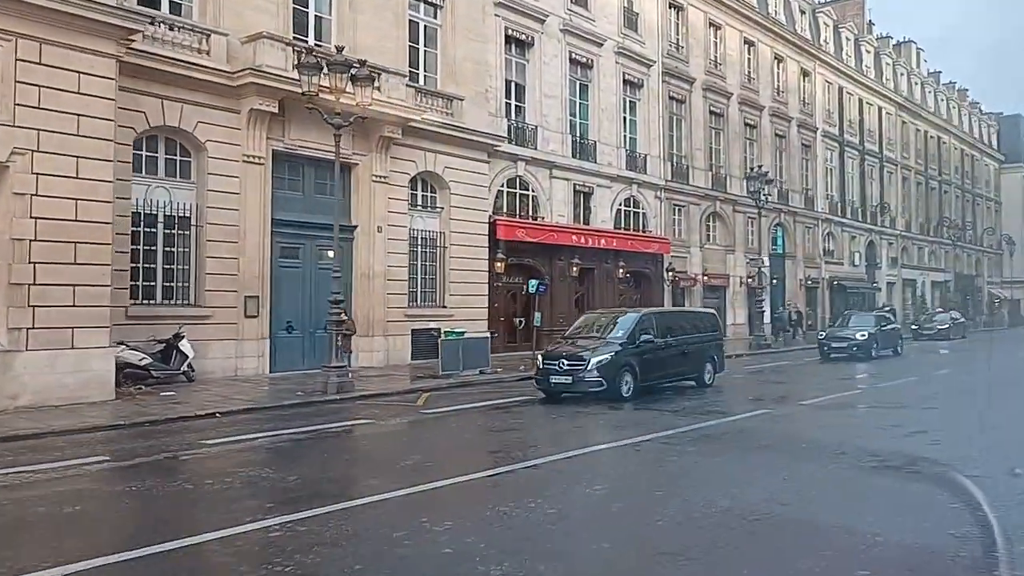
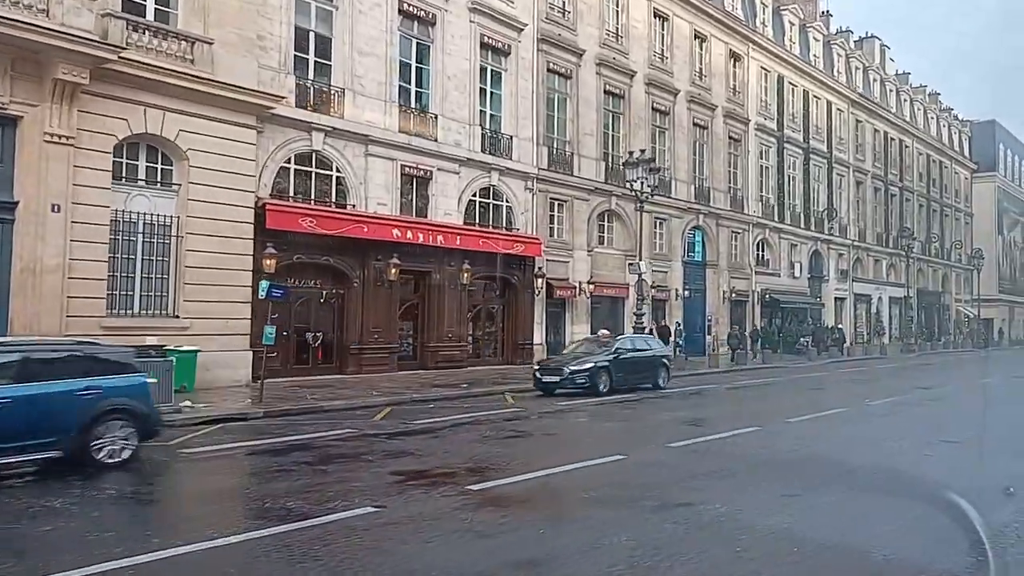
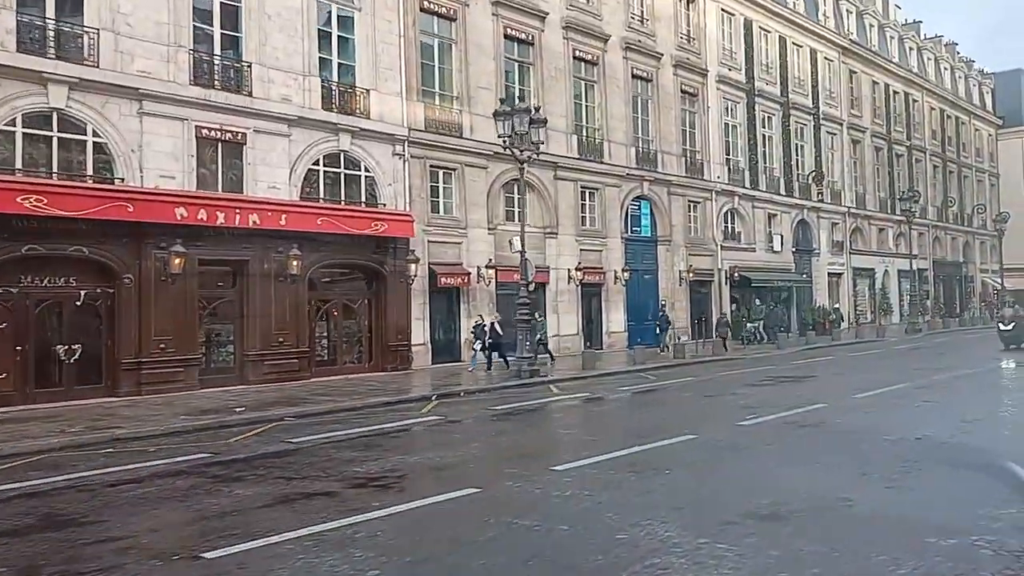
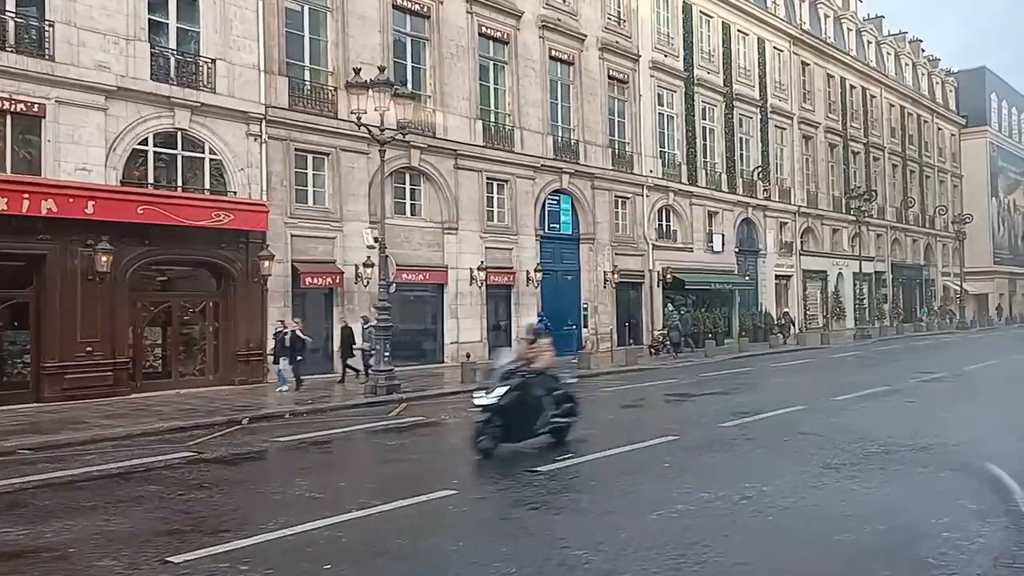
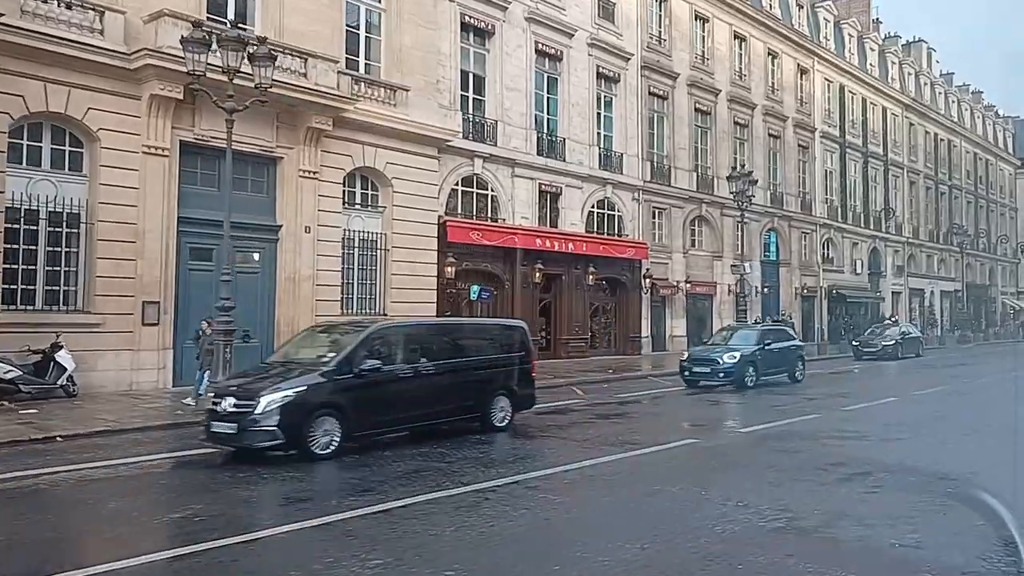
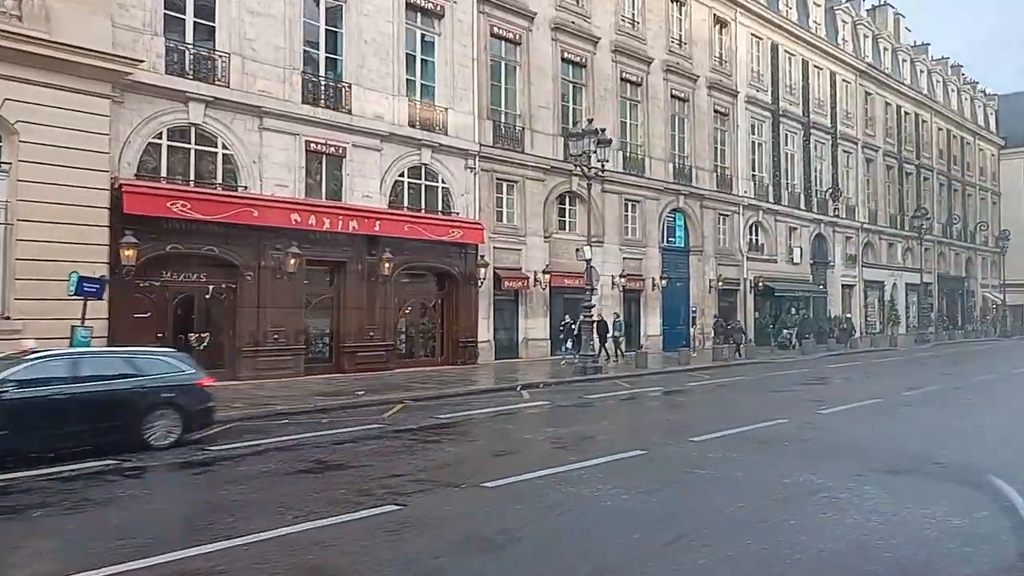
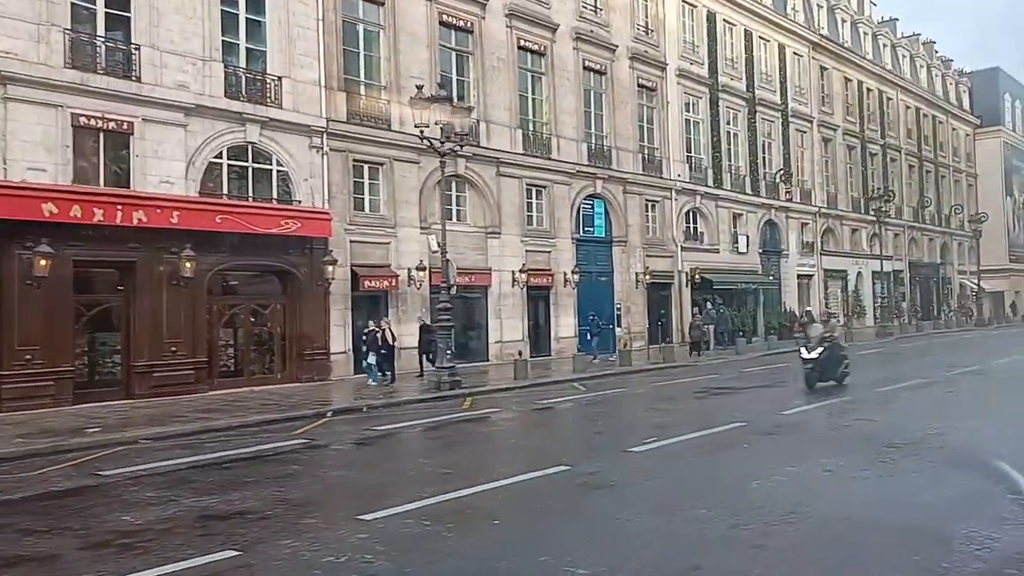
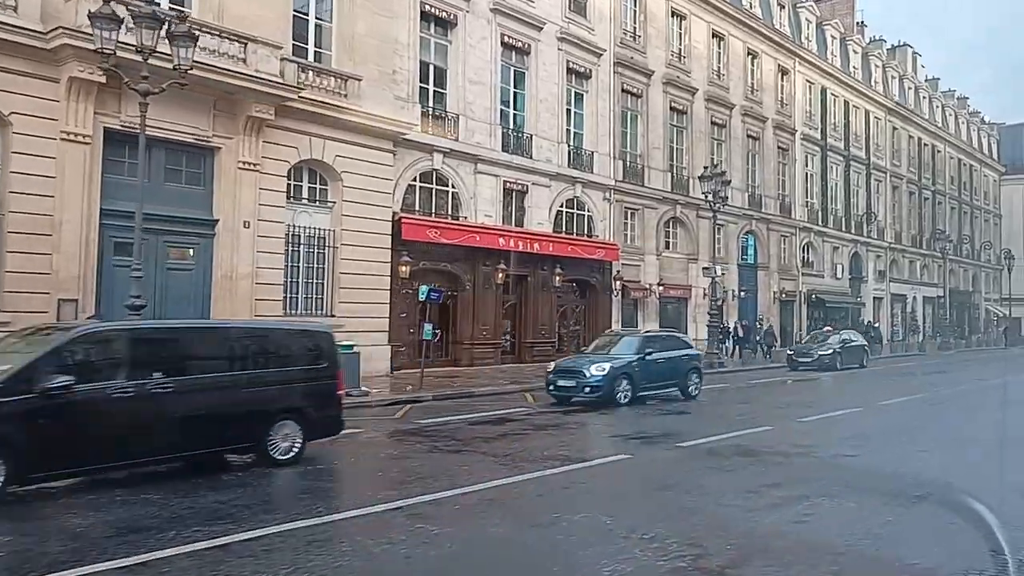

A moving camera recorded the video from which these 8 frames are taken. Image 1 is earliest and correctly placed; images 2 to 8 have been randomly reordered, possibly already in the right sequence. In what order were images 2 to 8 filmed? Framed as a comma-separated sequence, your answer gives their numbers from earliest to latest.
5, 8, 2, 6, 3, 7, 4
